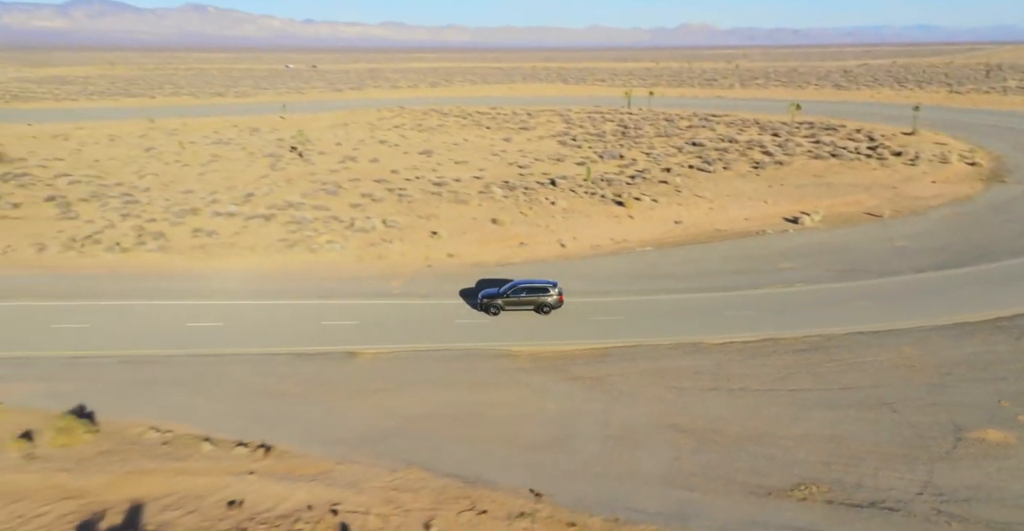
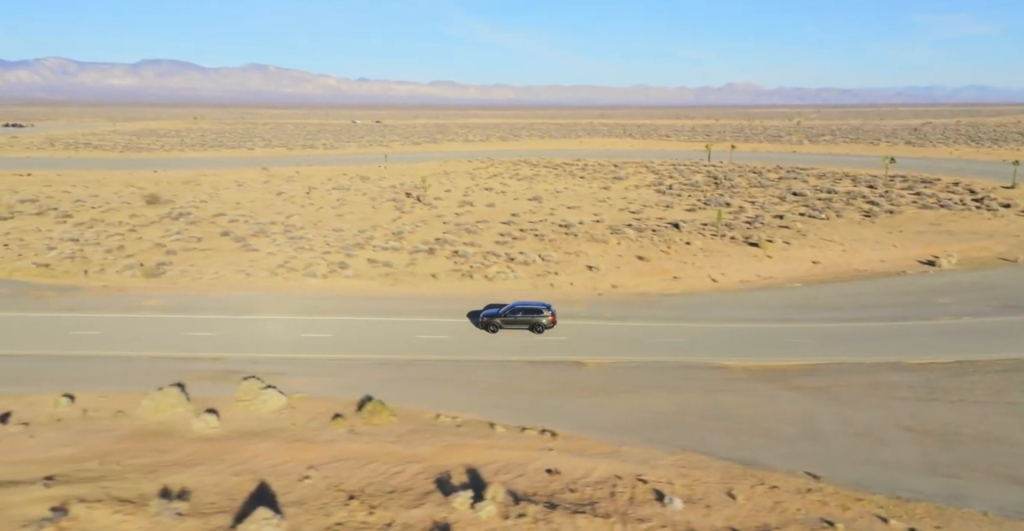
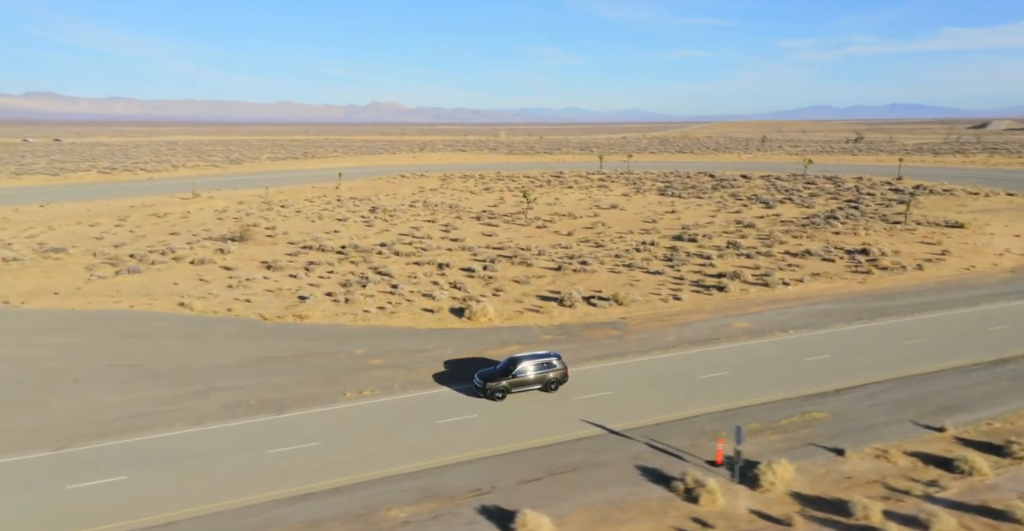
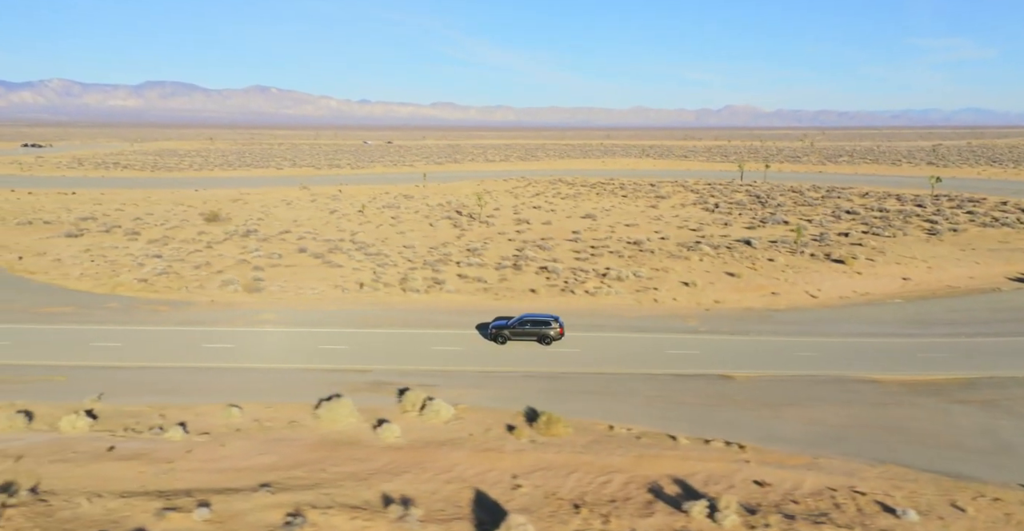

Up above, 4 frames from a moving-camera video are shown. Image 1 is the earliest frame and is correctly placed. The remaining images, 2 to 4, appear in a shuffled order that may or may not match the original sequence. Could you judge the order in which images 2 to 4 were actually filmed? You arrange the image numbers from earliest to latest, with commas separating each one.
2, 4, 3
